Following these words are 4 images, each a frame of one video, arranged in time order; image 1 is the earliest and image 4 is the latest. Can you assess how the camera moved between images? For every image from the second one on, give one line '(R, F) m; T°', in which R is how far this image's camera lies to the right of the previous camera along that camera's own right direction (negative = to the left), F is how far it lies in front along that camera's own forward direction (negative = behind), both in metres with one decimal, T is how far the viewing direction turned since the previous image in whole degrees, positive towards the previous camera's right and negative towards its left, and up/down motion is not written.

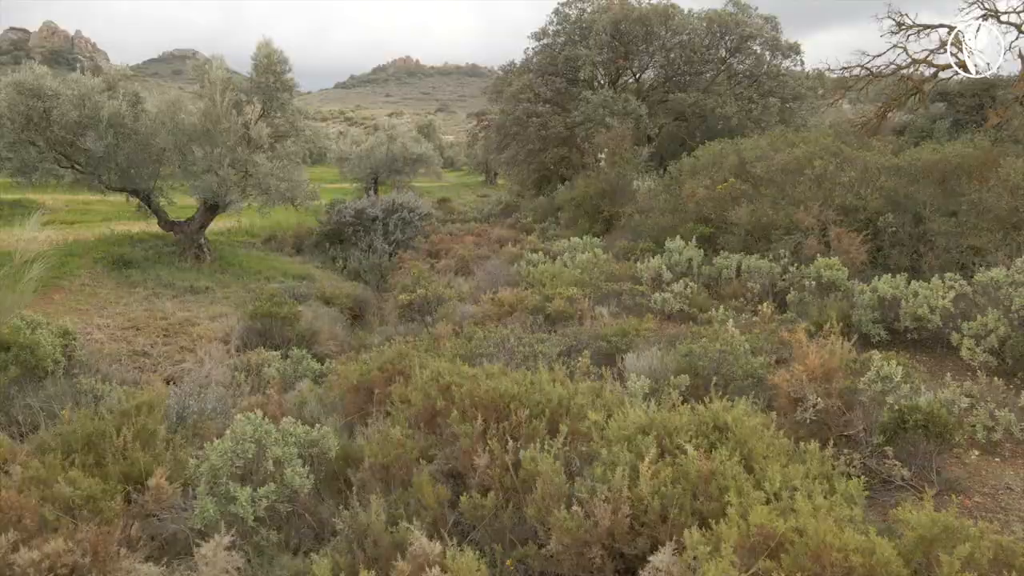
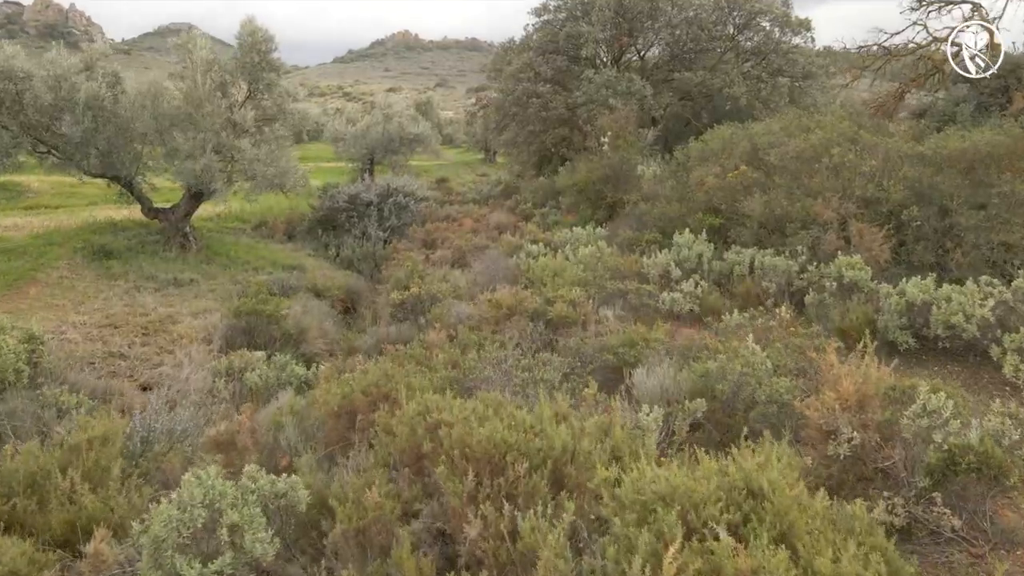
(0.0, +0.5) m; 0°
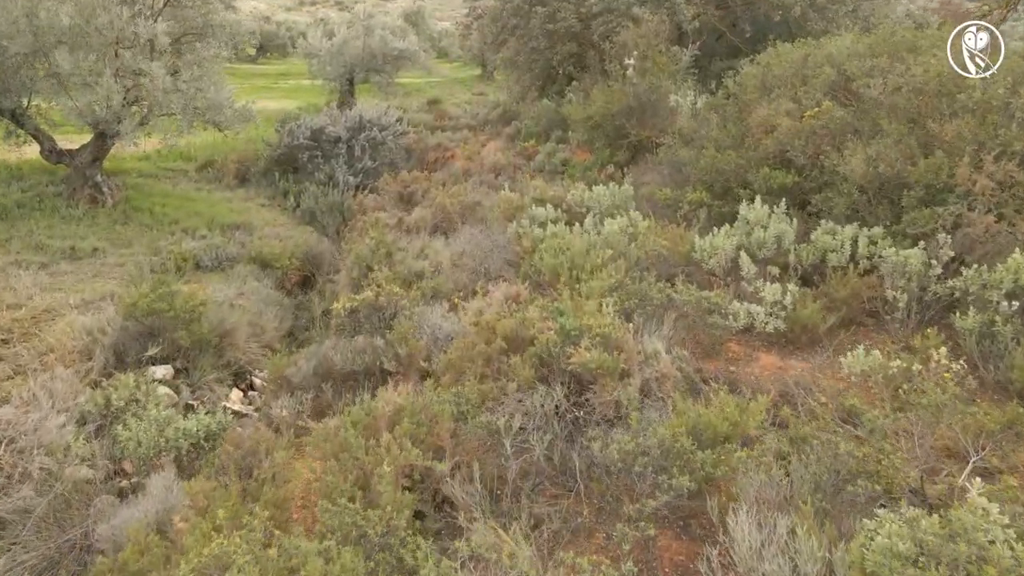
(0.0, +2.5) m; 0°
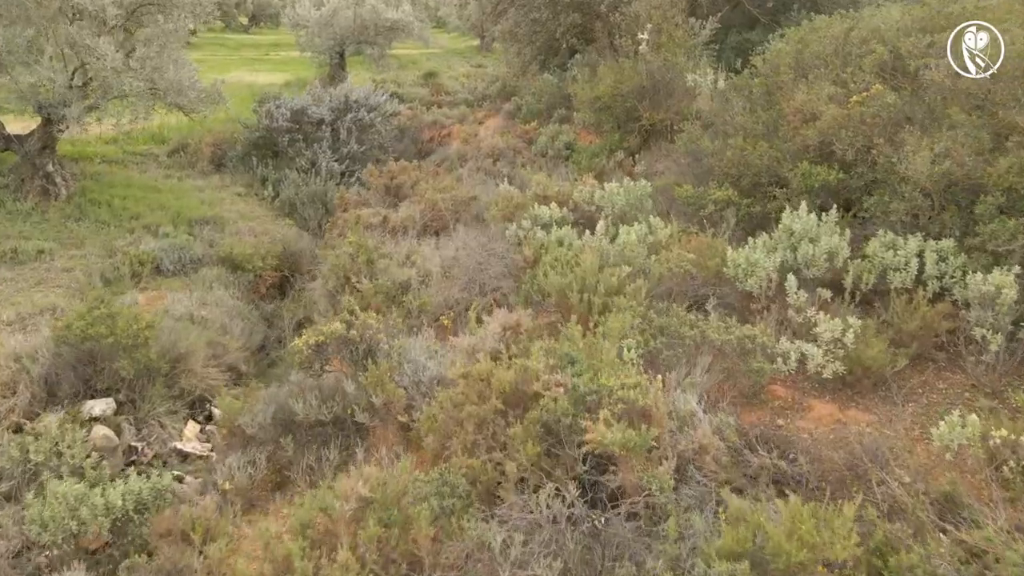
(0.0, +1.0) m; 0°
